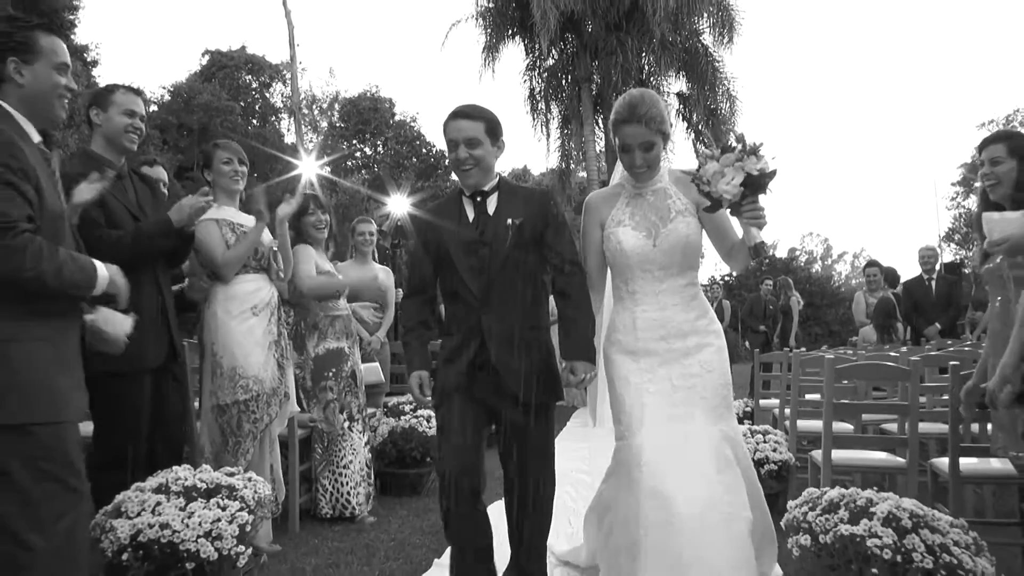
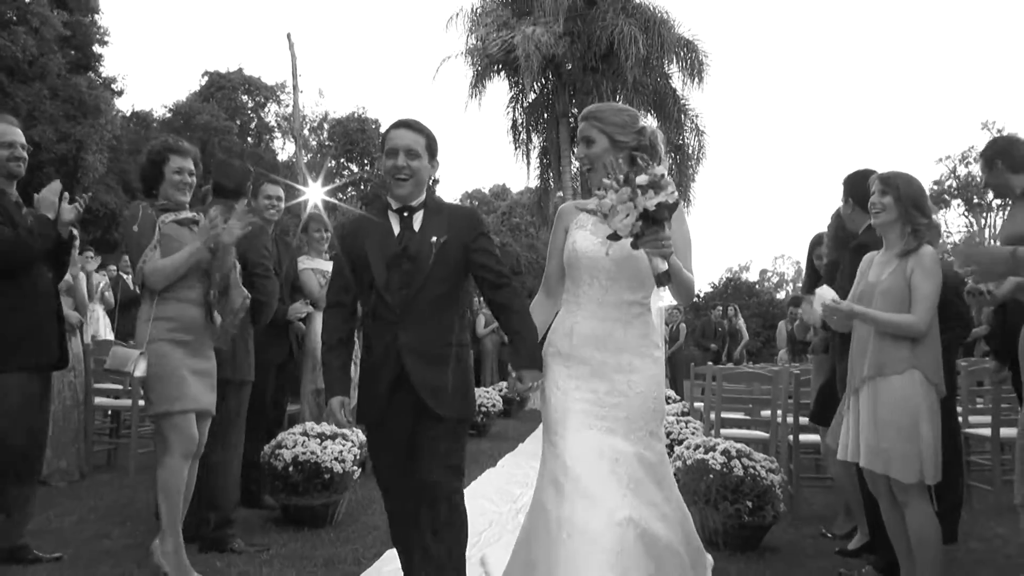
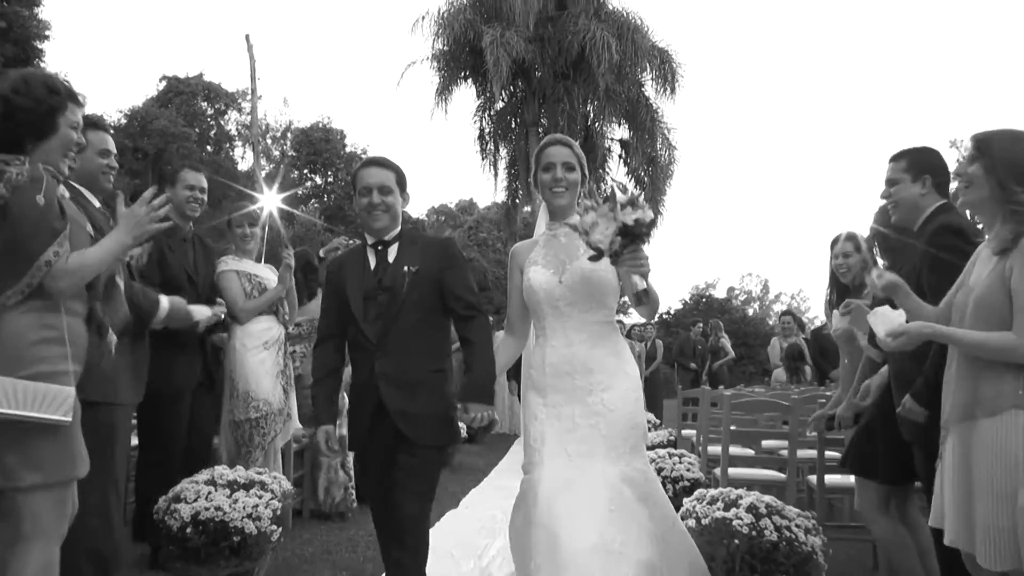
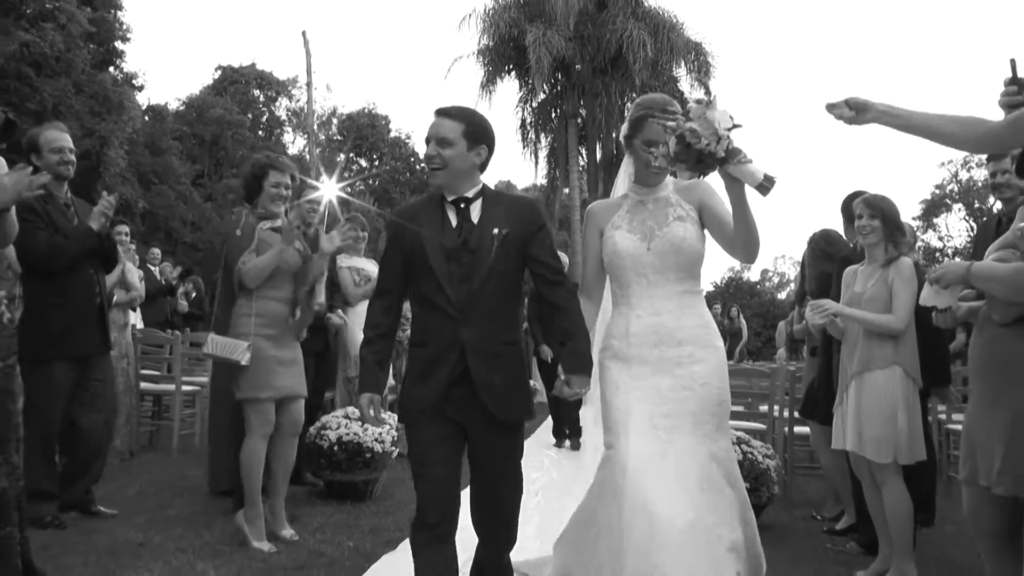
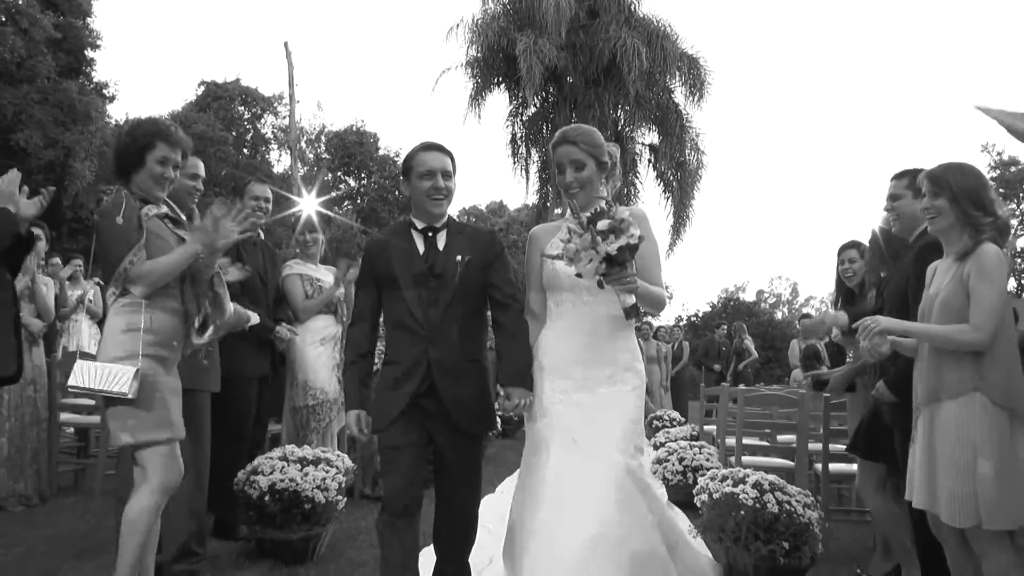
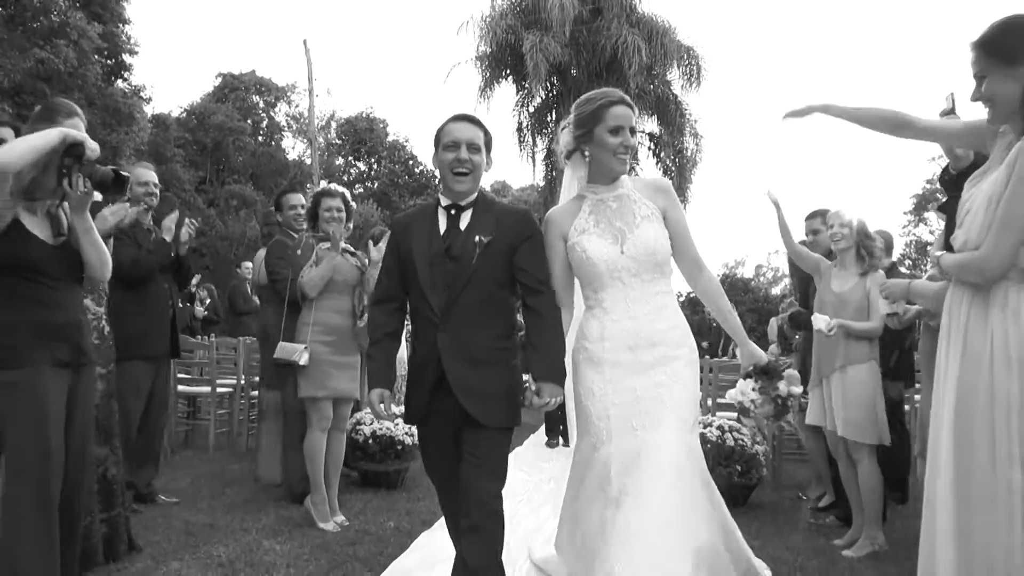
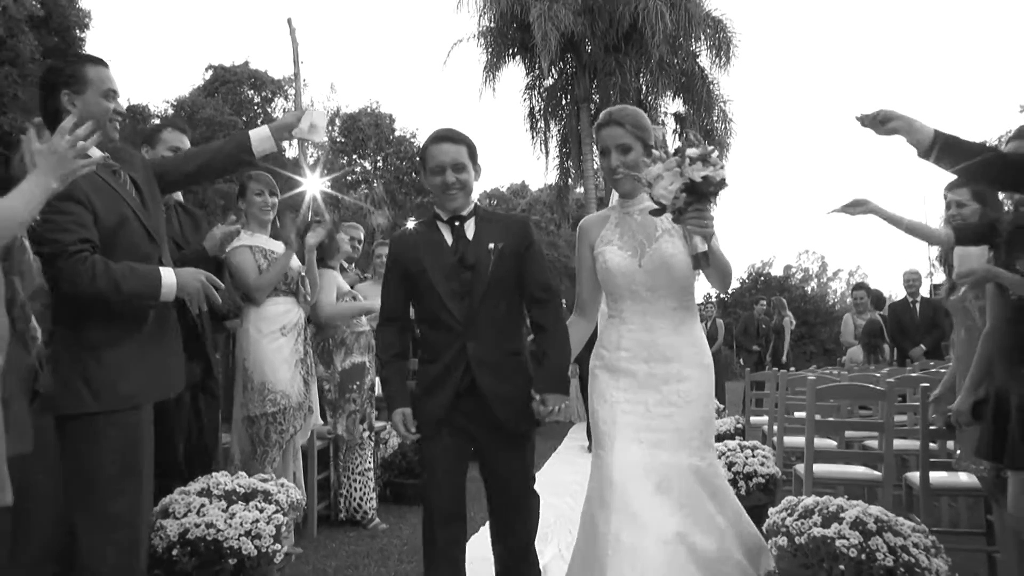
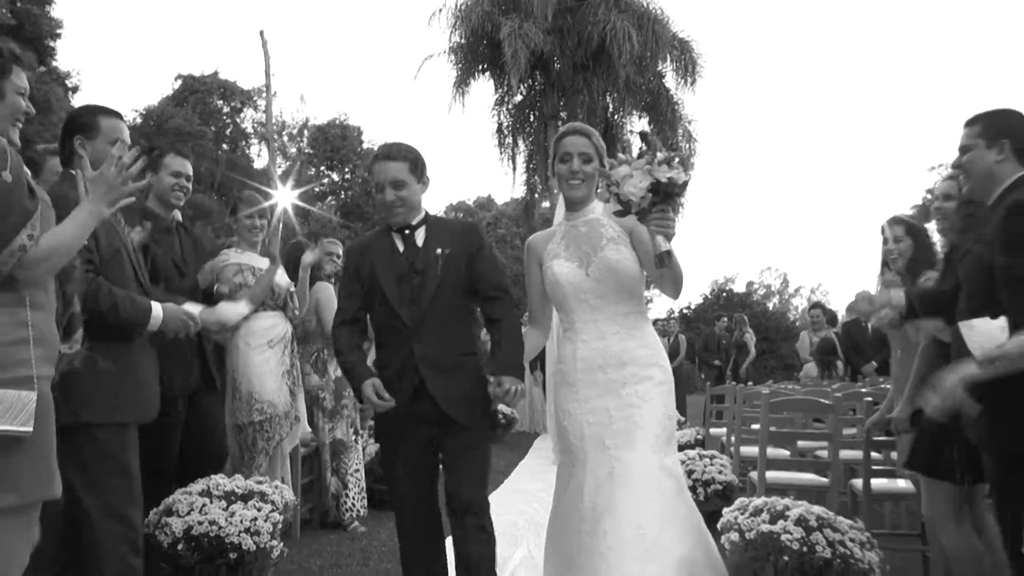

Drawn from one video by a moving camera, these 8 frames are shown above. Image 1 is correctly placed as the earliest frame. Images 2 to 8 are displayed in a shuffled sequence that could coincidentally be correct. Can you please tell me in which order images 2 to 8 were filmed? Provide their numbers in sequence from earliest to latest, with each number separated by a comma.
7, 8, 3, 5, 2, 4, 6
